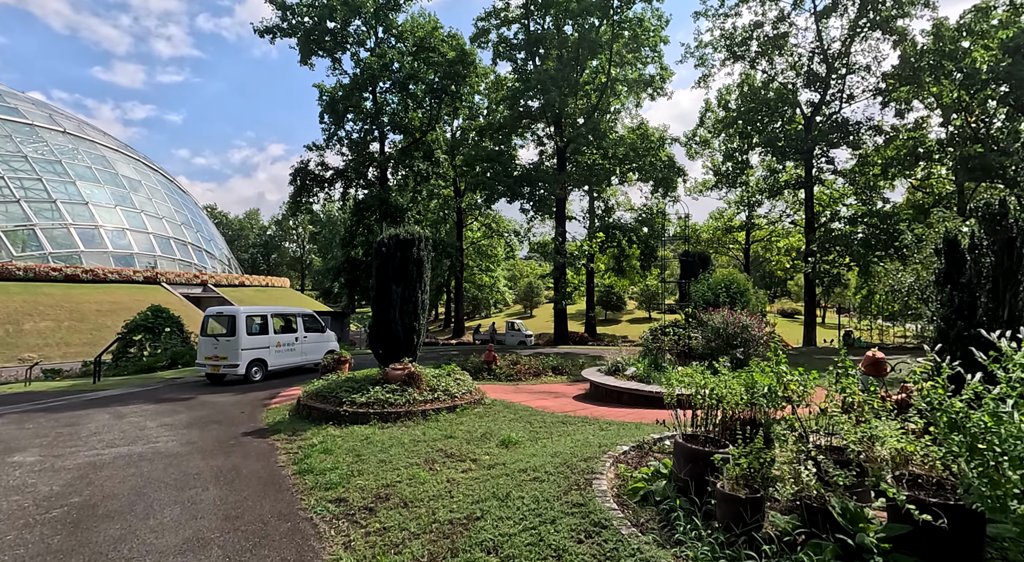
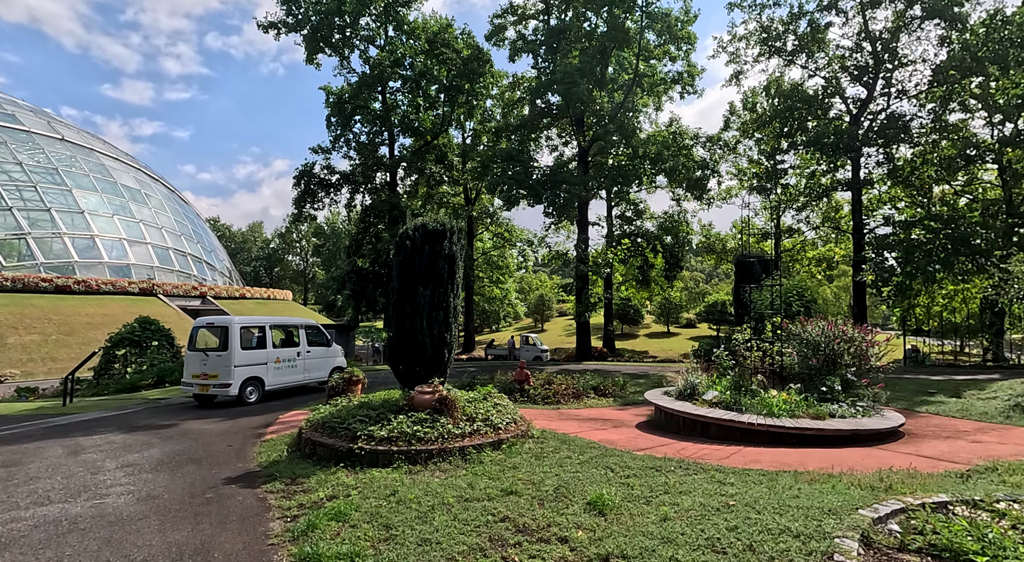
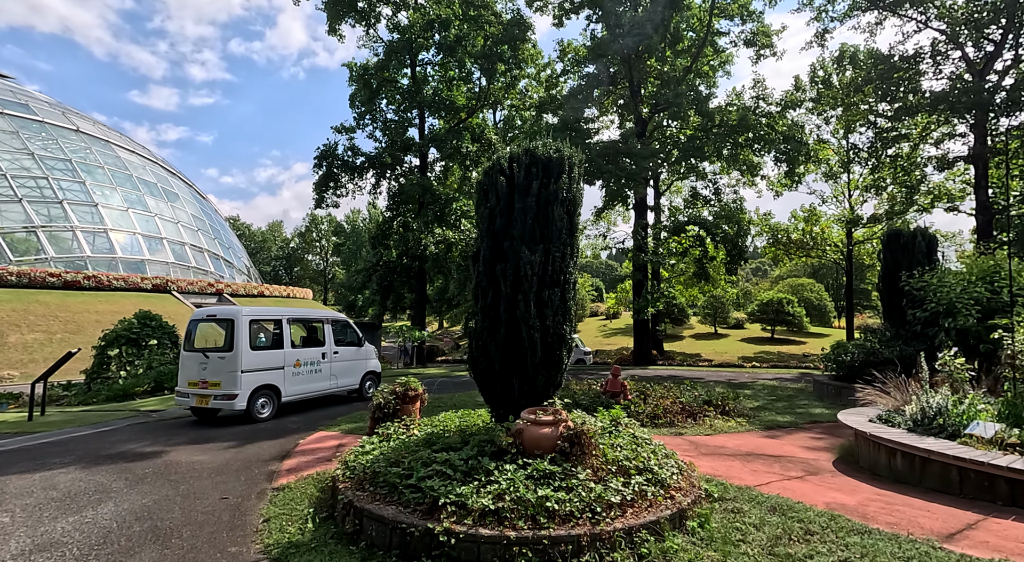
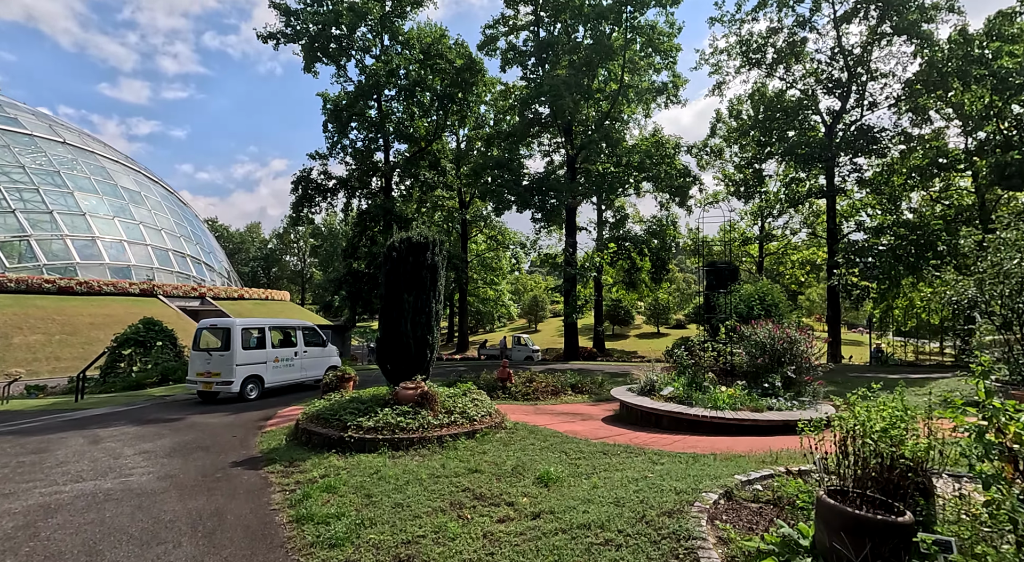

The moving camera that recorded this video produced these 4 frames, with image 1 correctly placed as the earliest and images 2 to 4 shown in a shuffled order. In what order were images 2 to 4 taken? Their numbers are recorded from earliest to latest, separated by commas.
4, 2, 3
